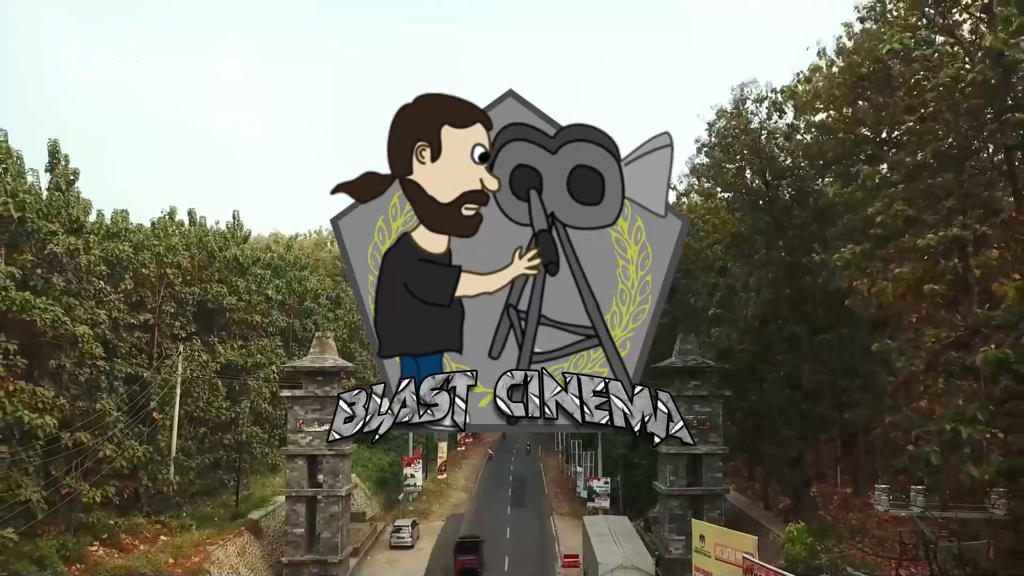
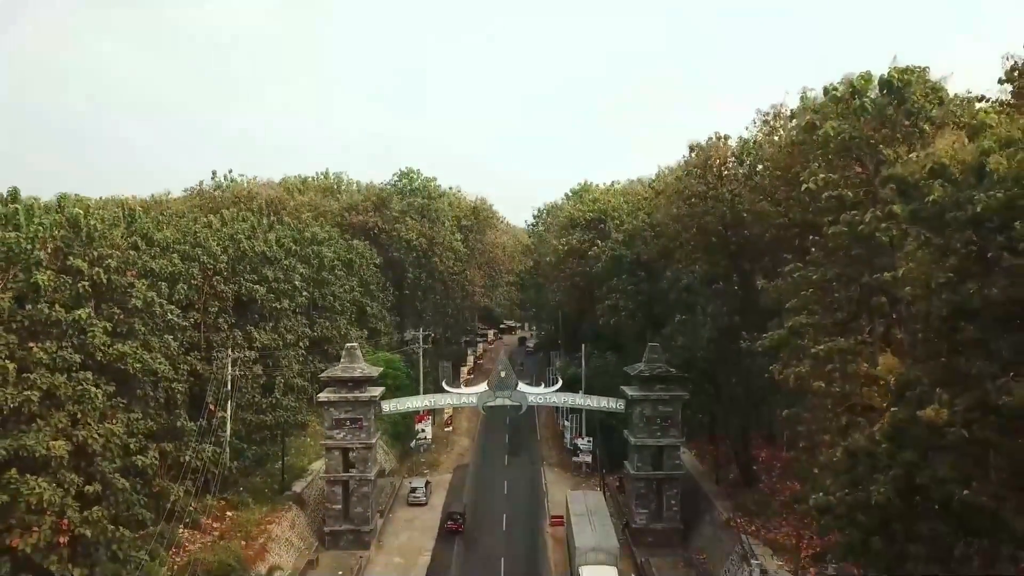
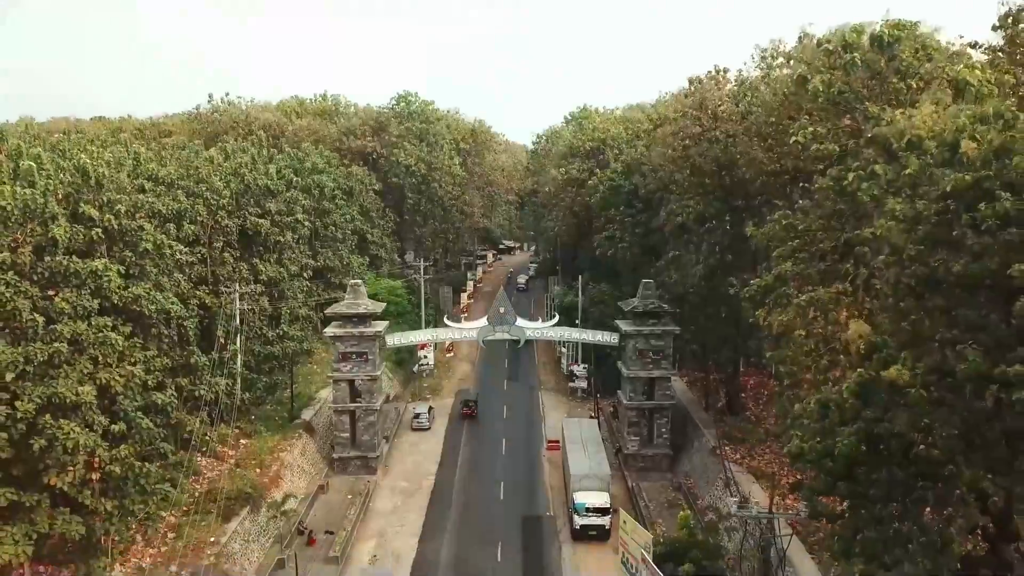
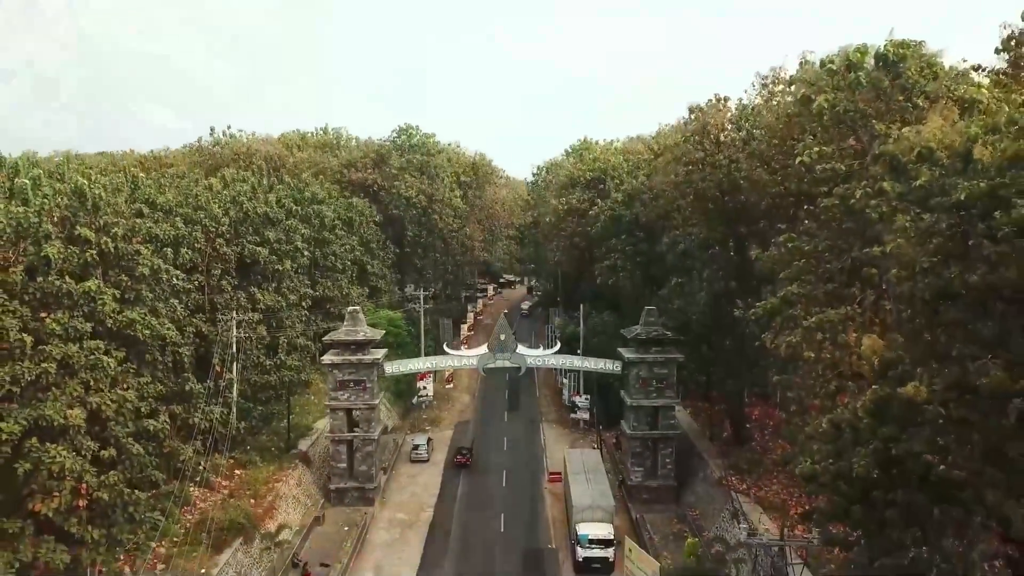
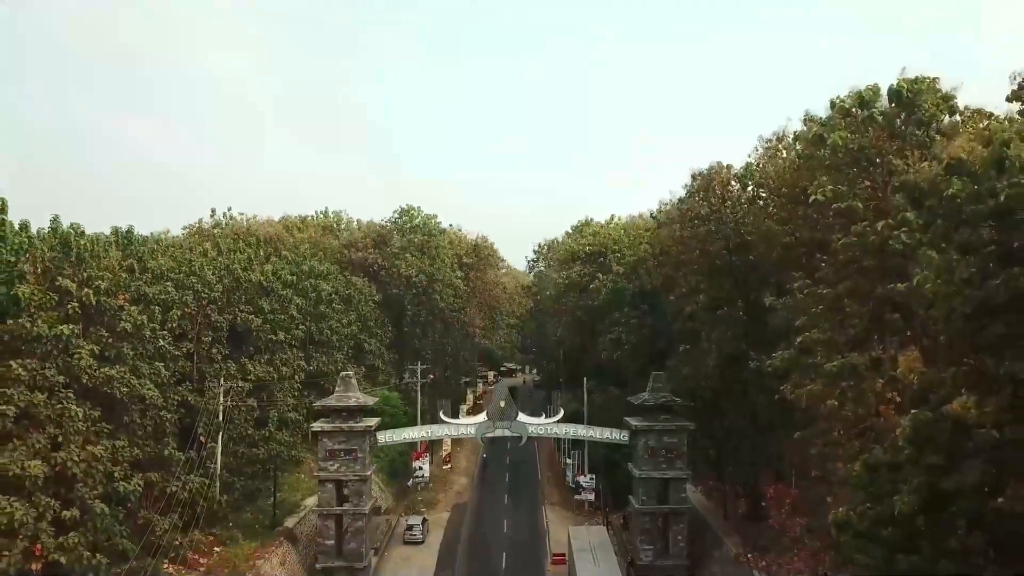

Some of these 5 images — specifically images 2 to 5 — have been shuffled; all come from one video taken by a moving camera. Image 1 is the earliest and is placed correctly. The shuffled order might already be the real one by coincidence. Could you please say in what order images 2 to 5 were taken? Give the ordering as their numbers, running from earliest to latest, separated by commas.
5, 2, 4, 3
